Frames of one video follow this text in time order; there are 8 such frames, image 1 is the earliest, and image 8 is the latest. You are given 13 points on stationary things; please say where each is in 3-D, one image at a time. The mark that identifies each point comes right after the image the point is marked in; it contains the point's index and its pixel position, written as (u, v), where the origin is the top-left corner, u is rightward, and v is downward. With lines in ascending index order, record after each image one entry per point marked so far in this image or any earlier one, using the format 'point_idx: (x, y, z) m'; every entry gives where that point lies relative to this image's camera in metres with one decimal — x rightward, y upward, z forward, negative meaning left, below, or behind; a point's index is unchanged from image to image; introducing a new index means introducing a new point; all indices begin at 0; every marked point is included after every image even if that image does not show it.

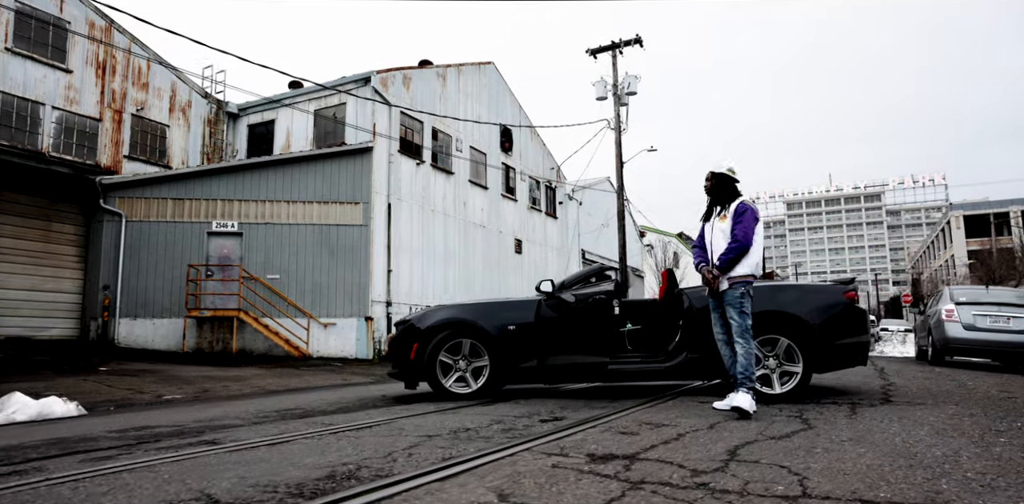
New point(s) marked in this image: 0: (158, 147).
0: (-8.8, +2.7, +14.8) m
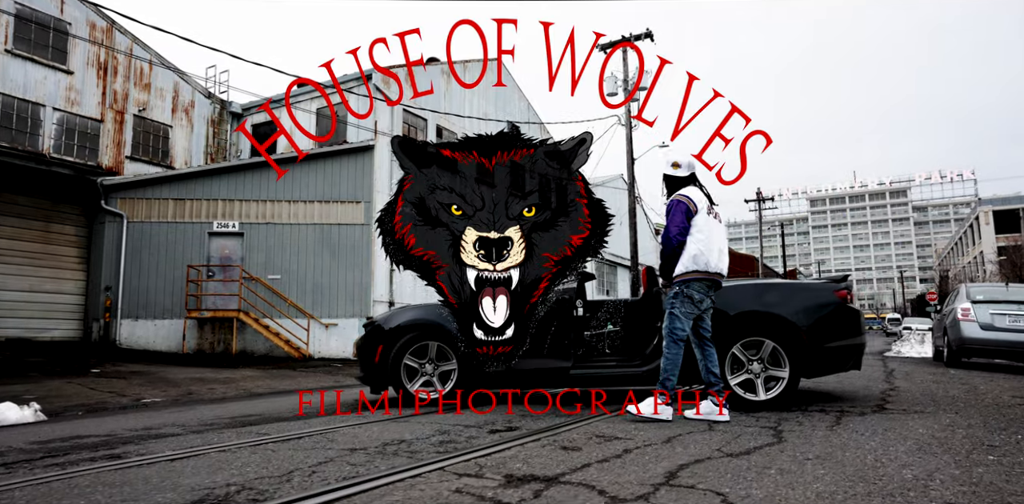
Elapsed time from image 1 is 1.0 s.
0: (-8.7, +2.7, +14.8) m
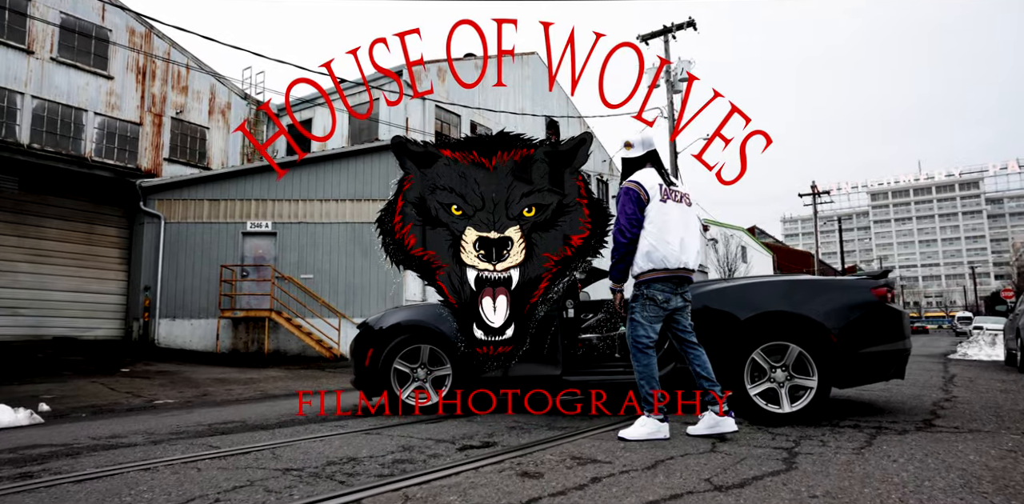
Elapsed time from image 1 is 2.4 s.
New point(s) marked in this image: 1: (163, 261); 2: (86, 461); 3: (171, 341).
0: (-8.0, +2.6, +15.0) m
1: (-8.0, -0.2, +13.5) m
2: (-1.9, -0.9, +2.6) m
3: (-7.7, -2.0, +13.3) m
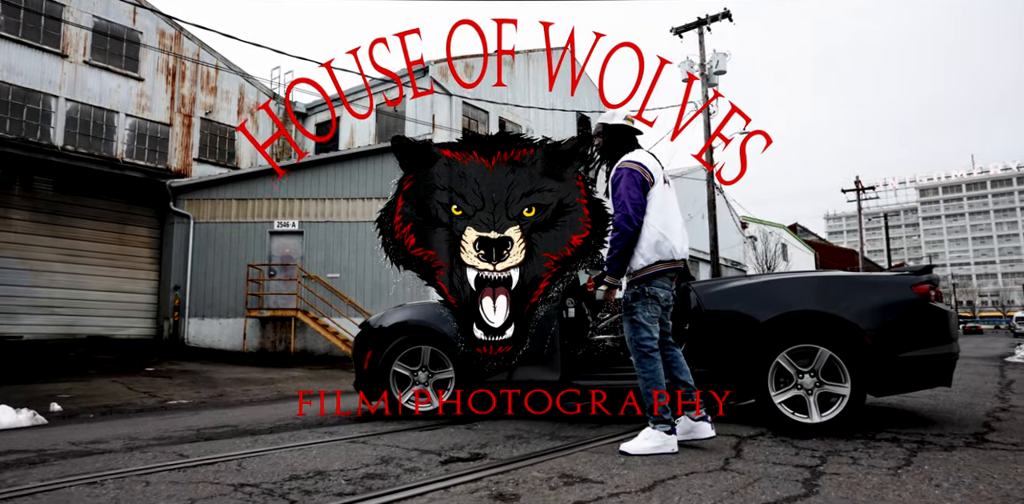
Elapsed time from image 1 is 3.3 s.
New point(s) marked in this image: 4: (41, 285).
0: (-7.3, +2.6, +15.2) m
1: (-7.4, -0.2, +13.7) m
2: (-2.0, -0.9, +2.5) m
3: (-7.1, -2.0, +13.5) m
4: (-9.5, -0.7, +11.9) m
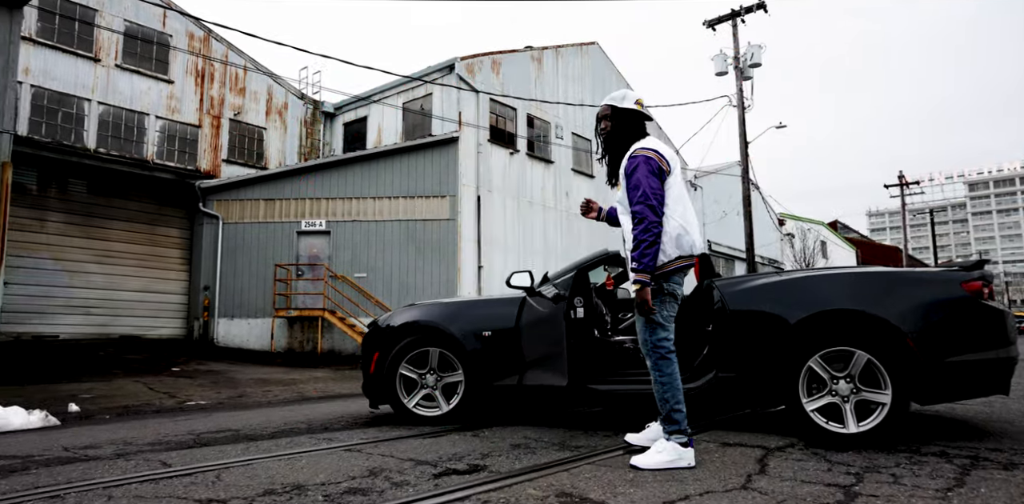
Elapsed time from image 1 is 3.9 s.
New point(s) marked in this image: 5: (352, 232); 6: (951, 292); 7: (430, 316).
0: (-6.7, +2.6, +15.4) m
1: (-6.8, -0.2, +13.8) m
2: (-2.0, -0.9, +2.3) m
3: (-6.5, -2.0, +13.6) m
4: (-9.0, -0.7, +12.2) m
5: (-3.7, +0.5, +13.6) m
6: (+2.5, -0.2, +3.3) m
7: (-0.6, -0.5, +4.3) m
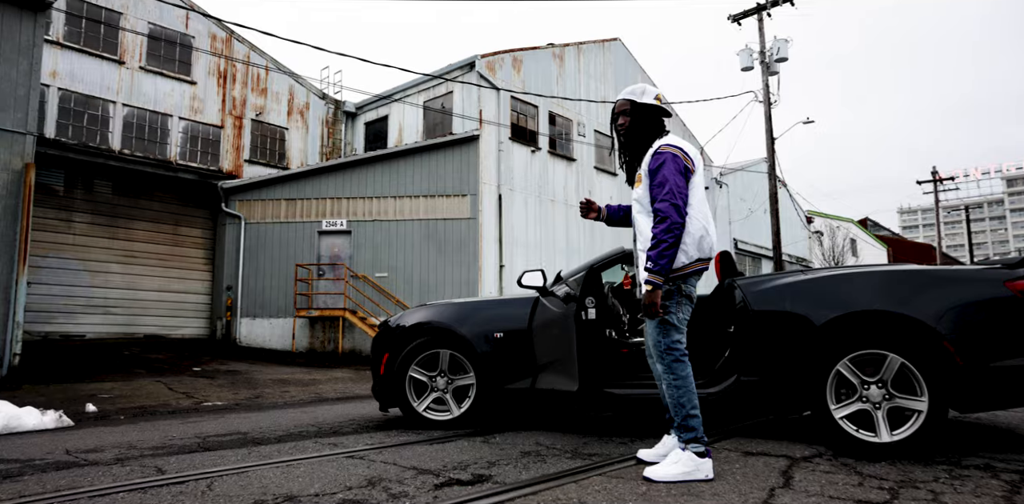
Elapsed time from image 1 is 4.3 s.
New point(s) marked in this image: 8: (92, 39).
0: (-6.1, +2.6, +15.5) m
1: (-6.3, -0.2, +13.9) m
2: (-2.0, -0.9, +2.3) m
3: (-6.1, -2.0, +13.7) m
4: (-8.6, -0.7, +12.4) m
5: (-3.3, +0.5, +13.6) m
6: (+2.5, -0.2, +3.1) m
7: (-0.5, -0.5, +4.1) m
8: (-8.9, +4.5, +12.6) m
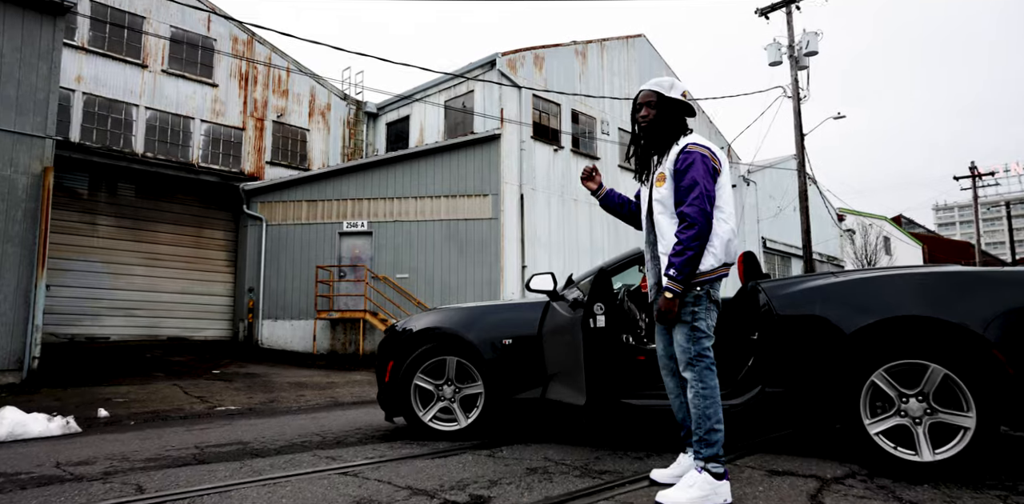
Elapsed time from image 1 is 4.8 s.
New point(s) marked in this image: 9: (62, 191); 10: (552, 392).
0: (-5.6, +2.6, +15.5) m
1: (-5.8, -0.3, +14.0) m
2: (-2.0, -0.9, +2.2) m
3: (-5.6, -2.0, +13.8) m
4: (-8.2, -0.7, +12.5) m
5: (-2.8, +0.4, +13.5) m
6: (+2.5, -0.2, +2.8) m
7: (-0.4, -0.5, +4.0) m
8: (-8.5, +4.5, +12.7) m
9: (-9.0, +1.2, +11.8) m
10: (+0.2, -0.8, +3.5) m
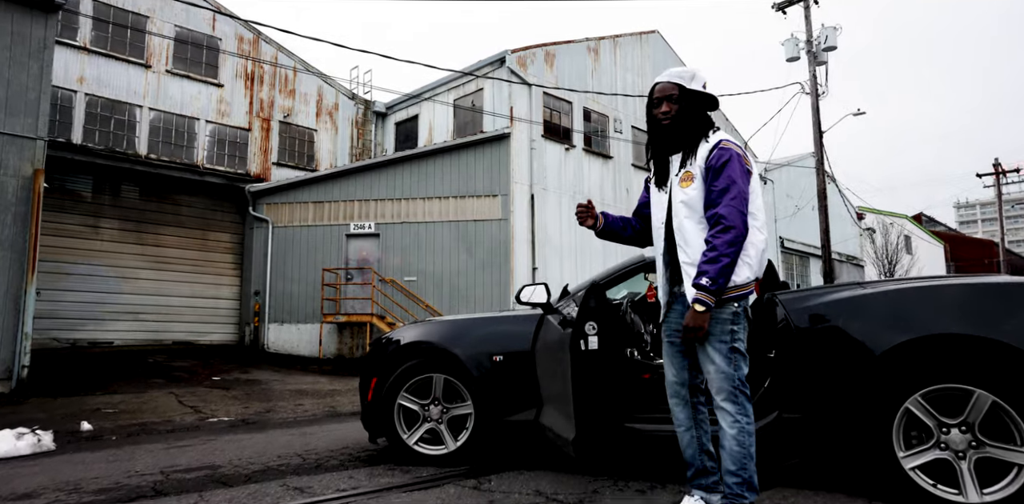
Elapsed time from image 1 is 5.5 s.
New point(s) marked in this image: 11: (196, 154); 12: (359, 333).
0: (-5.4, +2.6, +15.3) m
1: (-5.6, -0.3, +13.8) m
2: (-2.1, -1.0, +1.9) m
3: (-5.4, -2.1, +13.6) m
4: (-8.0, -0.8, +12.4) m
5: (-2.6, +0.4, +13.3) m
6: (+2.5, -0.3, +2.4) m
7: (-0.5, -0.5, +3.7) m
8: (-8.3, +4.4, +12.6) m
9: (-8.8, +1.1, +11.7) m
10: (+0.2, -0.9, +3.2) m
11: (-7.2, +2.2, +13.5) m
12: (-3.5, -1.8, +13.1) m
